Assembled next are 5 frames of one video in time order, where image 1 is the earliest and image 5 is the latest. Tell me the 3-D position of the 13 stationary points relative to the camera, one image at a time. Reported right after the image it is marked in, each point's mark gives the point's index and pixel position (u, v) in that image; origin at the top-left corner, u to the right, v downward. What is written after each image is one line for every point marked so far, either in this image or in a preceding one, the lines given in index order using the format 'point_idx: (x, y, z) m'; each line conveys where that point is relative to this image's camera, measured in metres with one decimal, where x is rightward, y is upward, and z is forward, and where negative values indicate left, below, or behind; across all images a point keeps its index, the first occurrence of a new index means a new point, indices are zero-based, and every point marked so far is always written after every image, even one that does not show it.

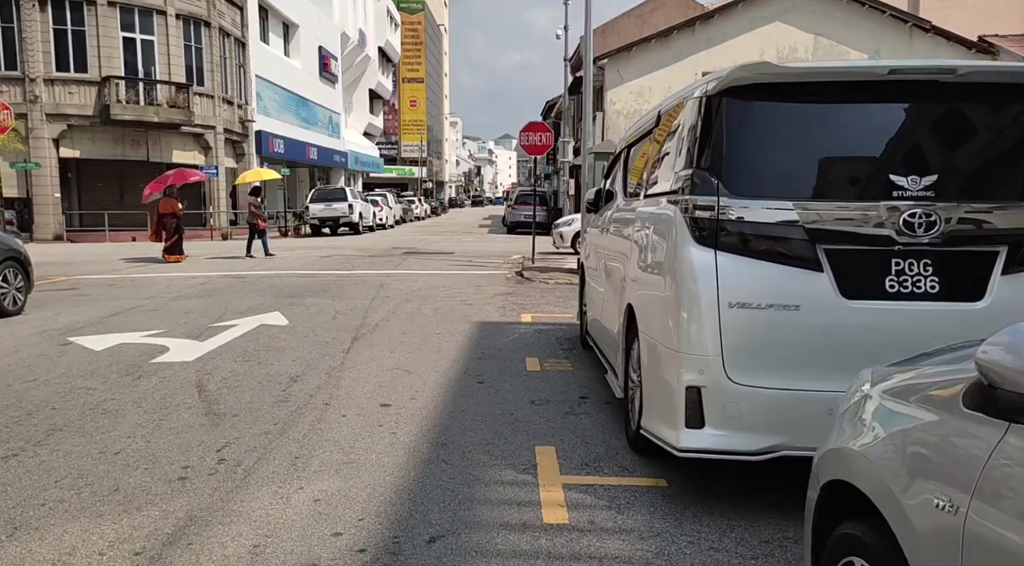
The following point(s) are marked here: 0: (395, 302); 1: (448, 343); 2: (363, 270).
0: (-1.7, -0.3, +12.1) m
1: (-0.6, -0.6, +8.5) m
2: (-3.1, +0.2, +17.4) m
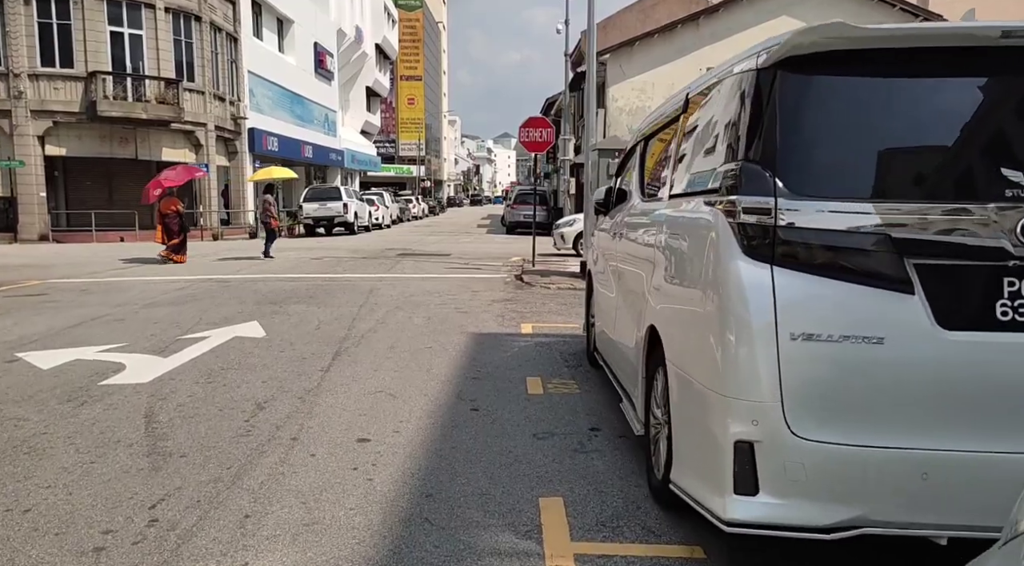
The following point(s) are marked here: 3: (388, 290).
0: (-1.7, -0.4, +11.2) m
1: (-0.7, -0.7, +7.7) m
2: (-3.1, +0.2, +16.6) m
3: (-2.0, -0.1, +13.4) m
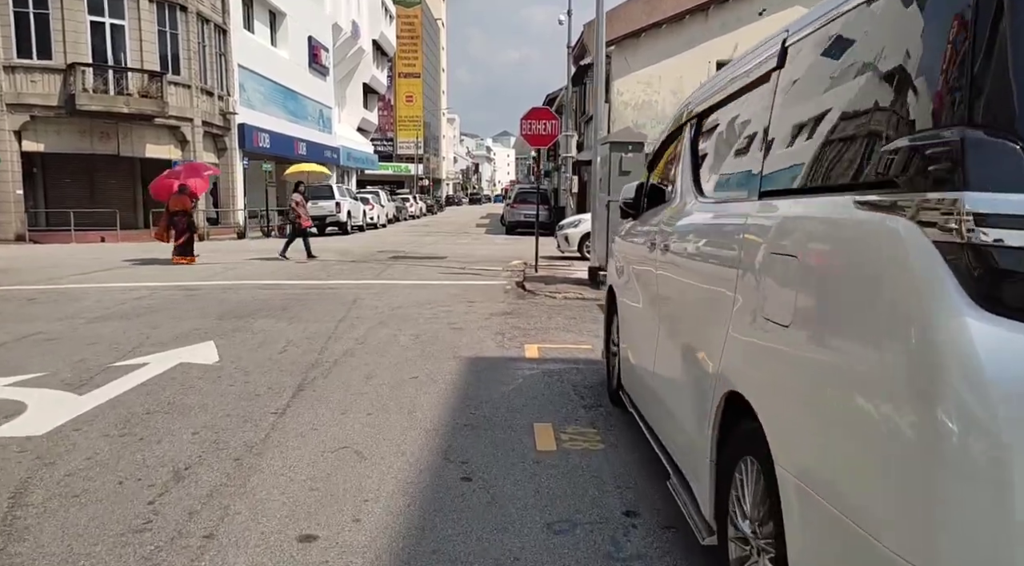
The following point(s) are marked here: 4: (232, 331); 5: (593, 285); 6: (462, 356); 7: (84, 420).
0: (-1.7, -0.5, +9.7) m
1: (-0.6, -0.8, +6.2) m
2: (-3.1, +0.1, +15.1) m
3: (-1.9, -0.2, +11.9) m
4: (-3.0, -0.5, +9.1) m
5: (+1.3, 0.0, +13.4) m
6: (-0.5, -0.7, +7.9) m
7: (-2.7, -0.9, +5.4) m
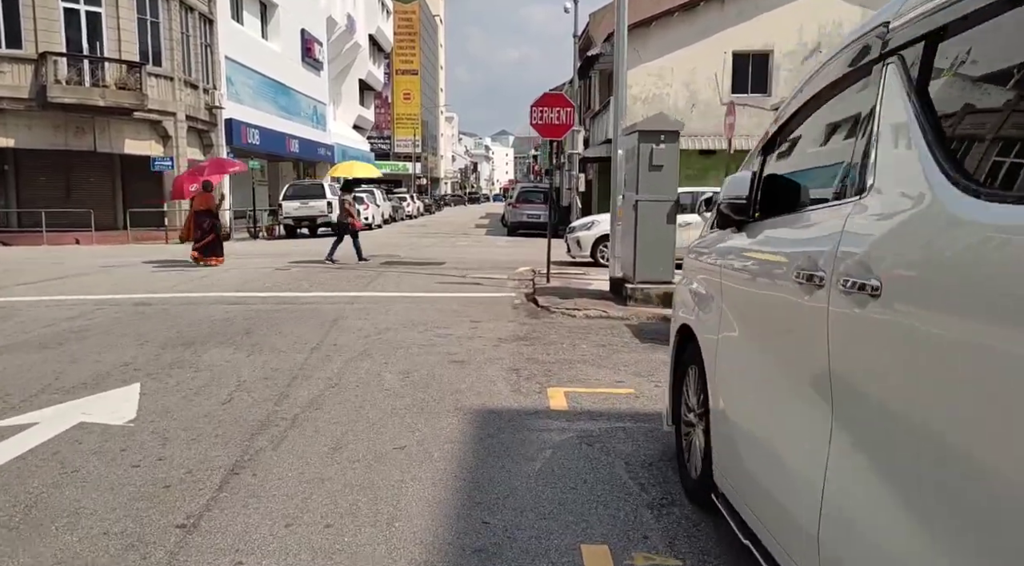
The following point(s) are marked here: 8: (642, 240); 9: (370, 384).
0: (-1.5, -0.7, +7.7) m
1: (-0.5, -1.0, +4.2) m
2: (-3.0, -0.1, +13.1) m
3: (-1.8, -0.4, +9.9) m
4: (-2.9, -0.7, +7.1) m
5: (+1.4, -0.2, +11.4) m
6: (-0.3, -0.9, +6.0) m
7: (-2.6, -1.1, +3.4) m
8: (+1.7, +0.6, +11.0) m
9: (-1.1, -0.8, +6.5) m
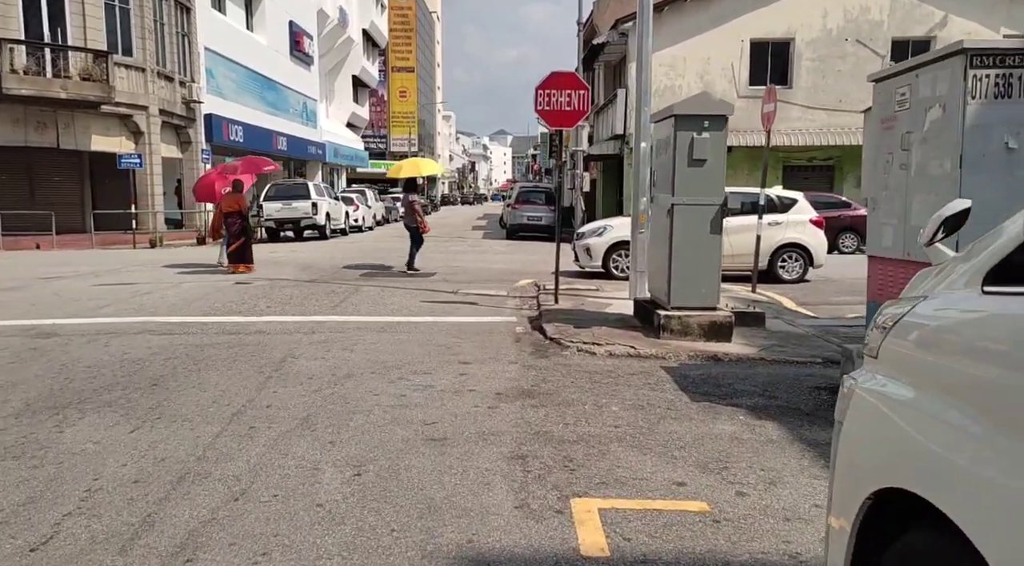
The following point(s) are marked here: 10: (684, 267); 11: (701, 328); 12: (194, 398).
0: (-1.5, -0.9, +5.4) m
1: (-0.5, -1.3, +1.8) m
2: (-3.0, -0.4, +10.7) m
3: (-1.8, -0.7, +7.6) m
4: (-2.8, -1.0, +4.7) m
5: (+1.4, -0.5, +9.0) m
6: (-0.3, -1.1, +3.6) m
7: (-2.5, -1.3, +1.0) m
8: (+1.7, +0.3, +8.6) m
9: (-1.1, -1.1, +4.2) m
10: (+1.8, +0.2, +8.6) m
11: (+1.9, -0.4, +8.6) m
12: (-2.3, -0.8, +6.0) m
